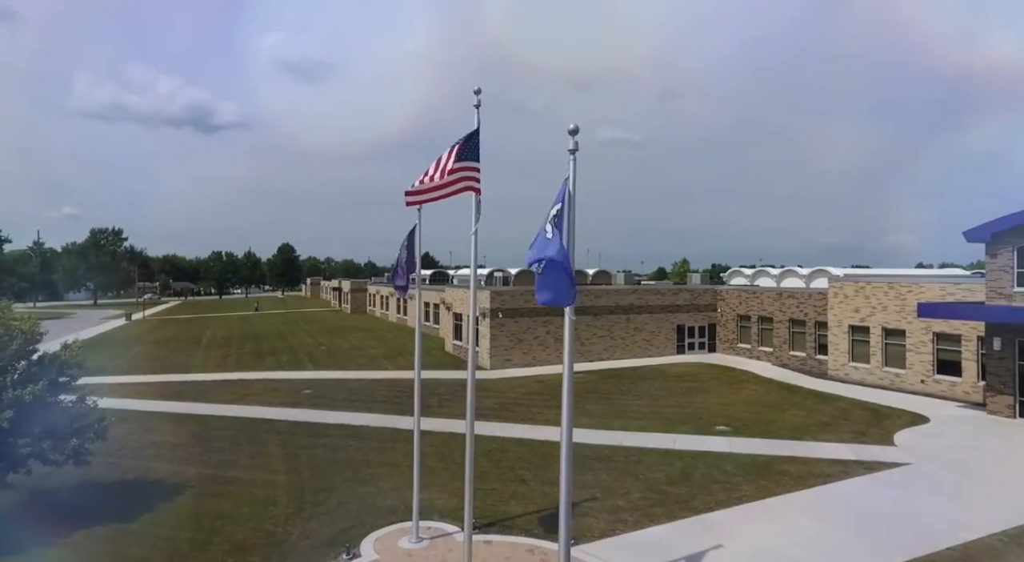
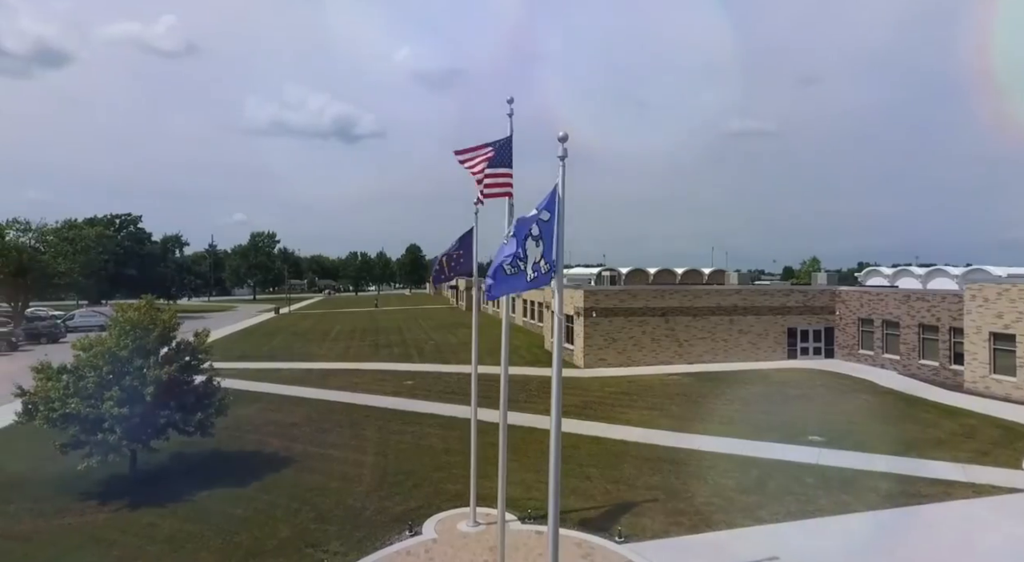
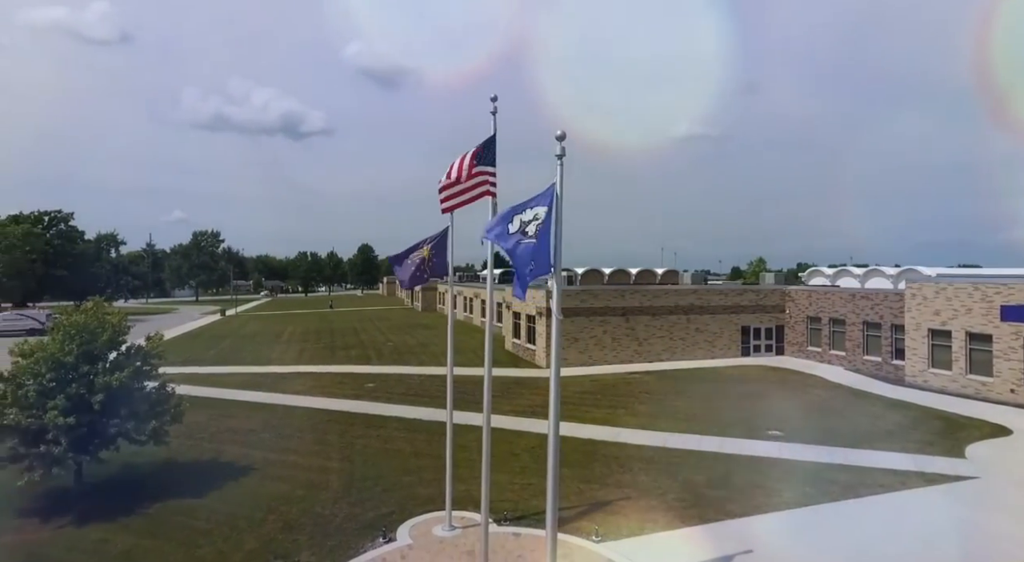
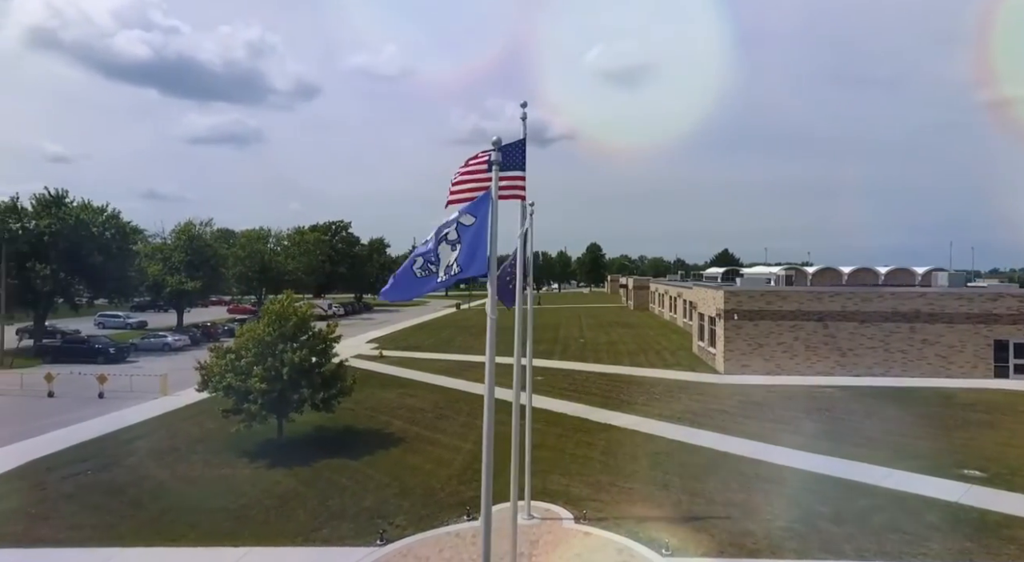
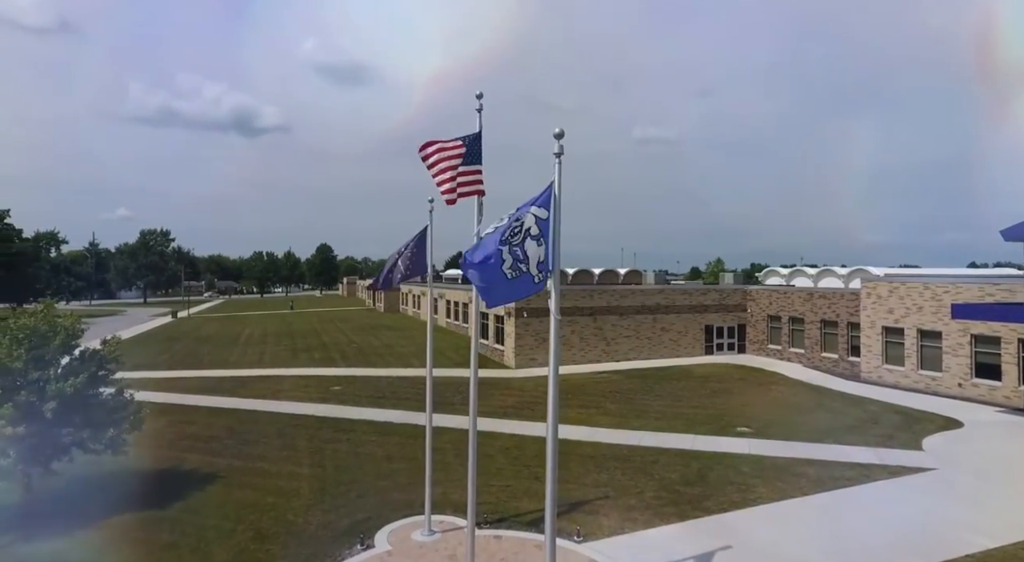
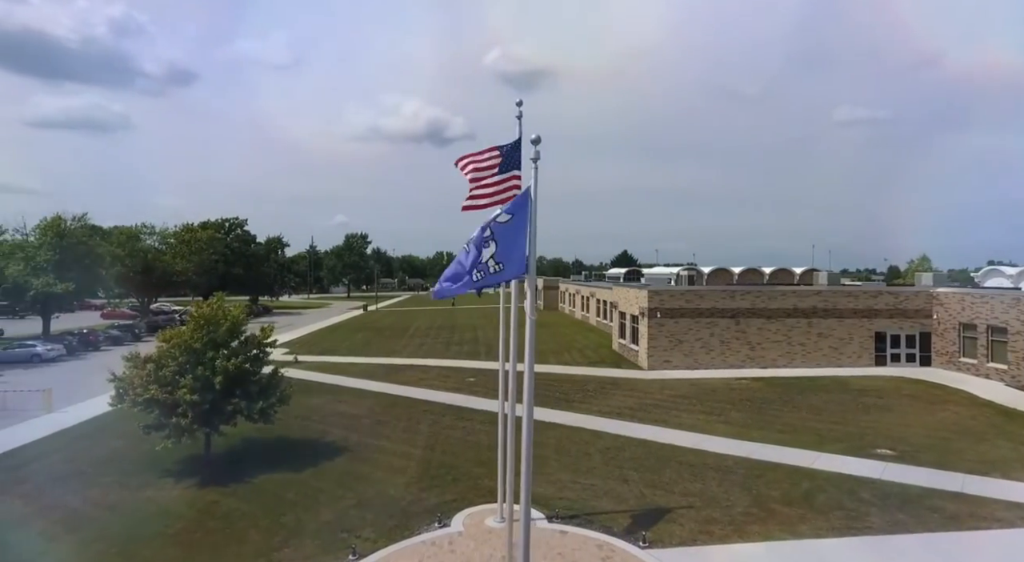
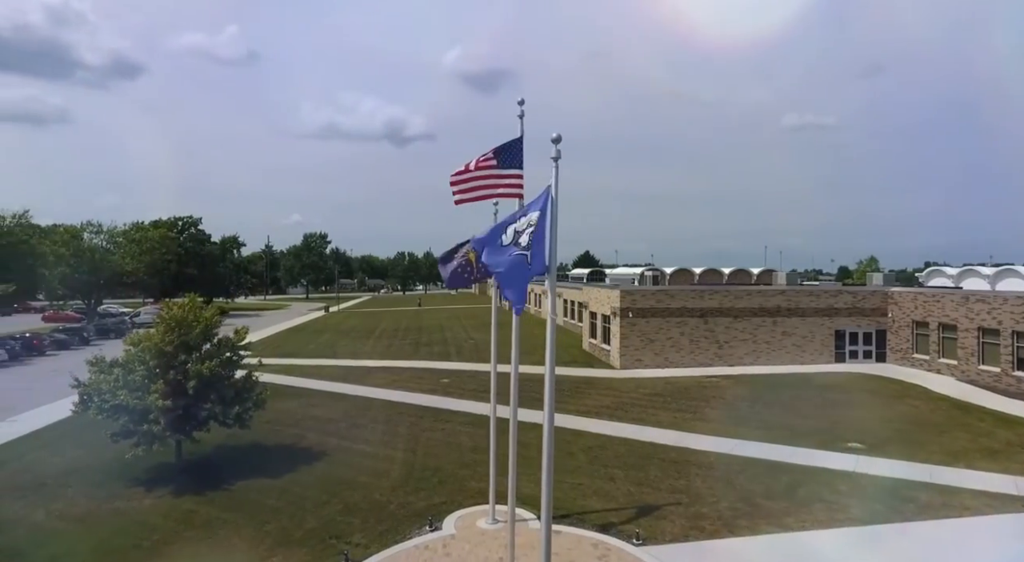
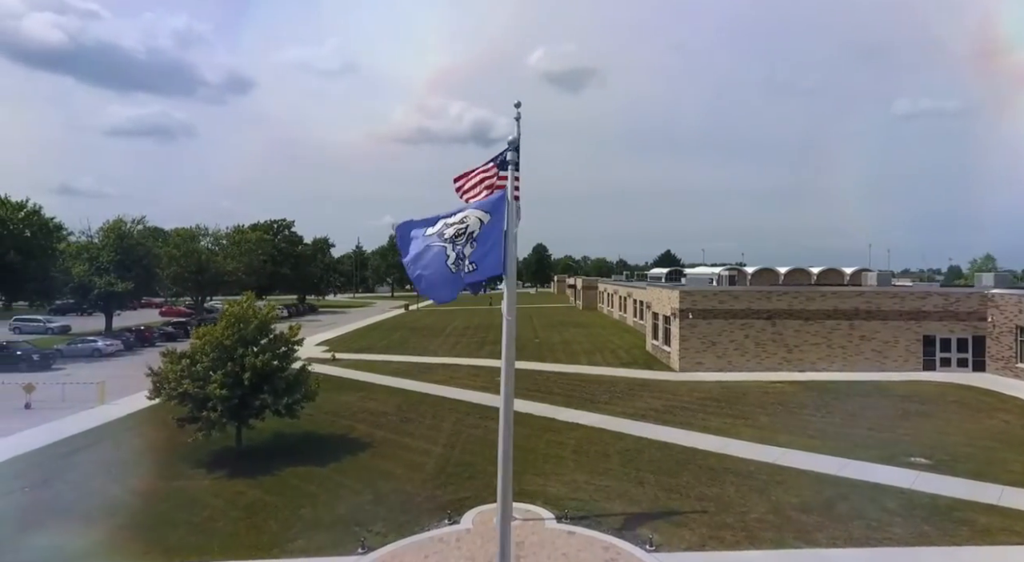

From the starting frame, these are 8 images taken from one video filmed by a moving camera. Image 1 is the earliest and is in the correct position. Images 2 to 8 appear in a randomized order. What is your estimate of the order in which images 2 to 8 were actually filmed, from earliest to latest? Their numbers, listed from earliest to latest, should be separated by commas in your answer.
5, 3, 2, 7, 6, 8, 4
